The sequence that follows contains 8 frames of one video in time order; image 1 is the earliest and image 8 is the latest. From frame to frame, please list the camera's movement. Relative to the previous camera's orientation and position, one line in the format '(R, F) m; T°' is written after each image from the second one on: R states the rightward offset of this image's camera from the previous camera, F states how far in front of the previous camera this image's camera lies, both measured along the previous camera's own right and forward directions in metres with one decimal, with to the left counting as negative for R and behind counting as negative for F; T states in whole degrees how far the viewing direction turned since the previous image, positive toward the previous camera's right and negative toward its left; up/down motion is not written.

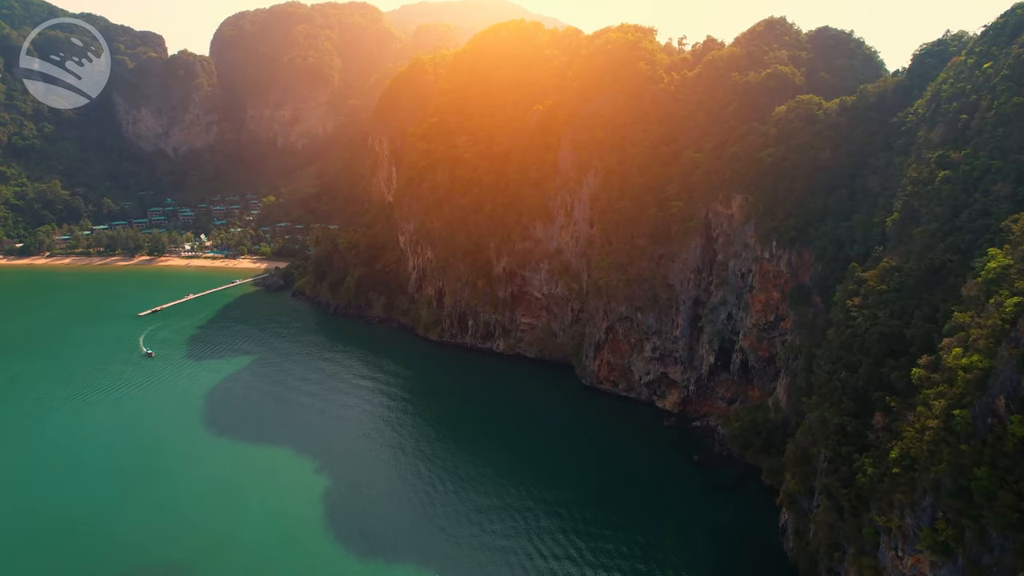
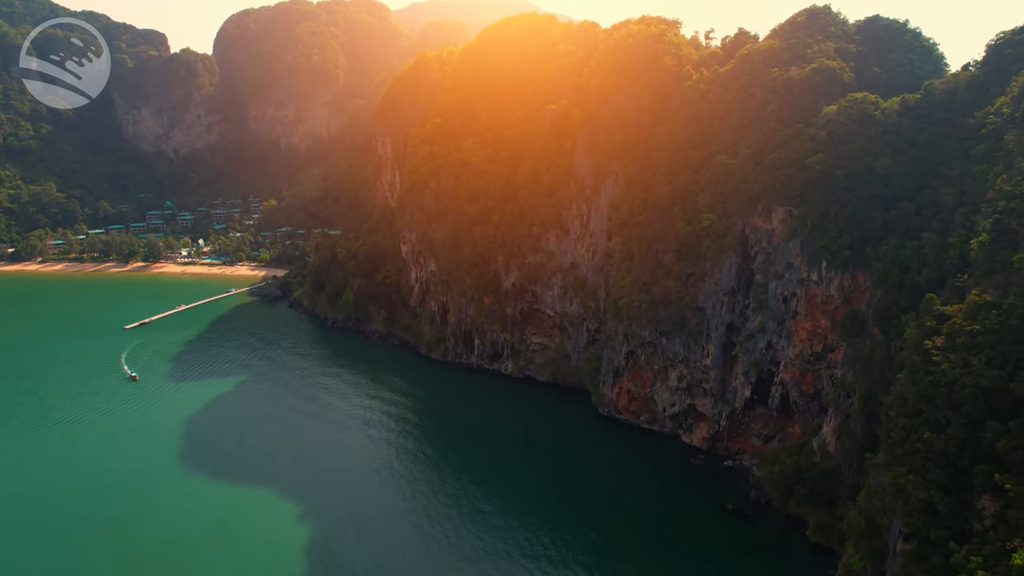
(+0.1, +4.6) m; -1°
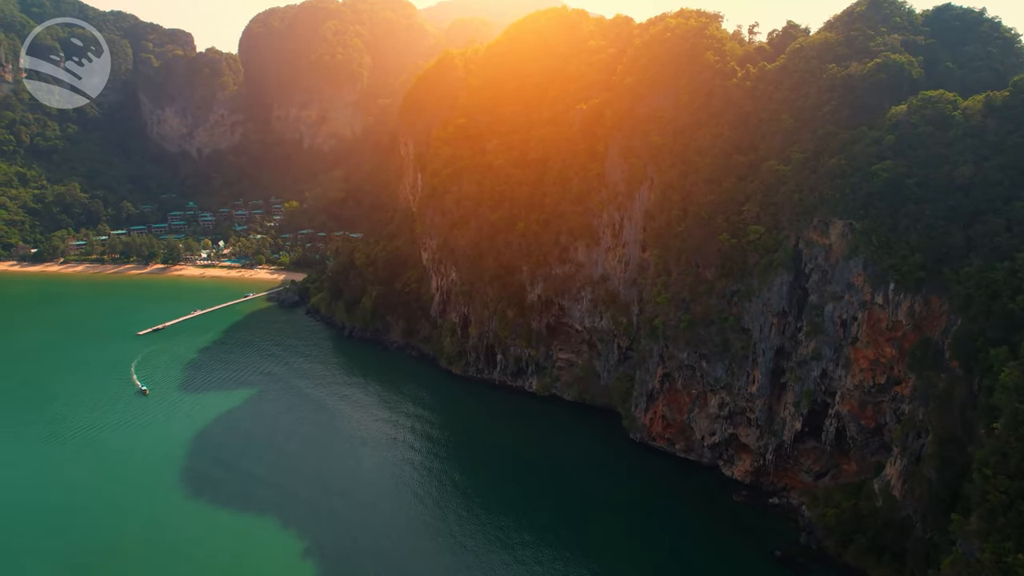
(-0.1, +3.1) m; -2°
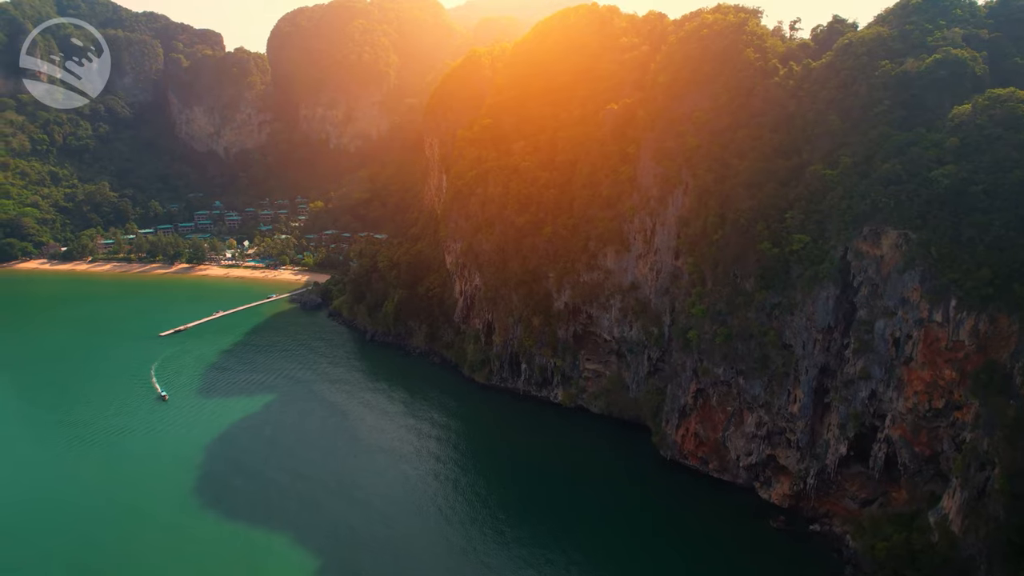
(-0.1, +1.6) m; -2°
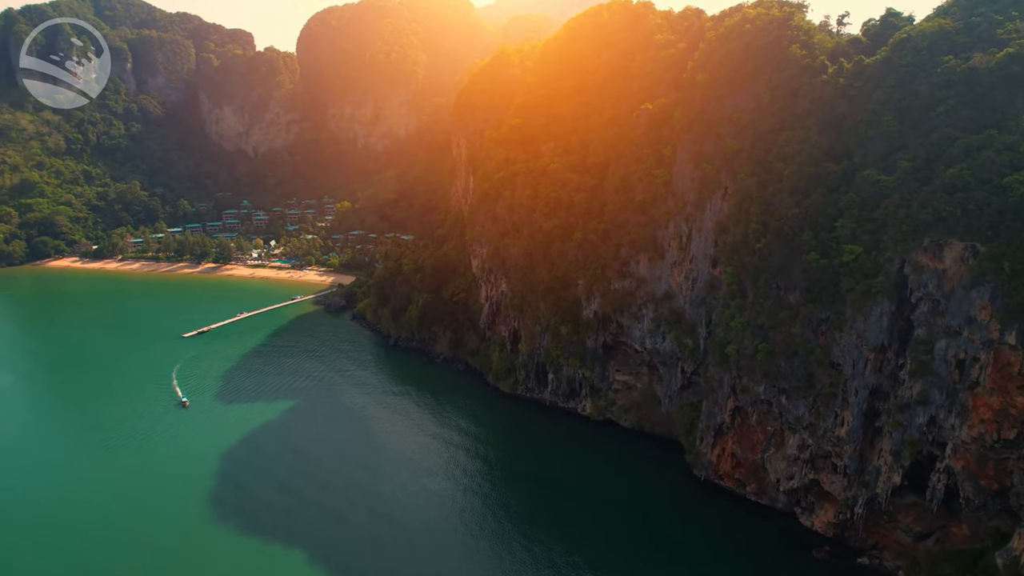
(-0.1, +1.7) m; -2°
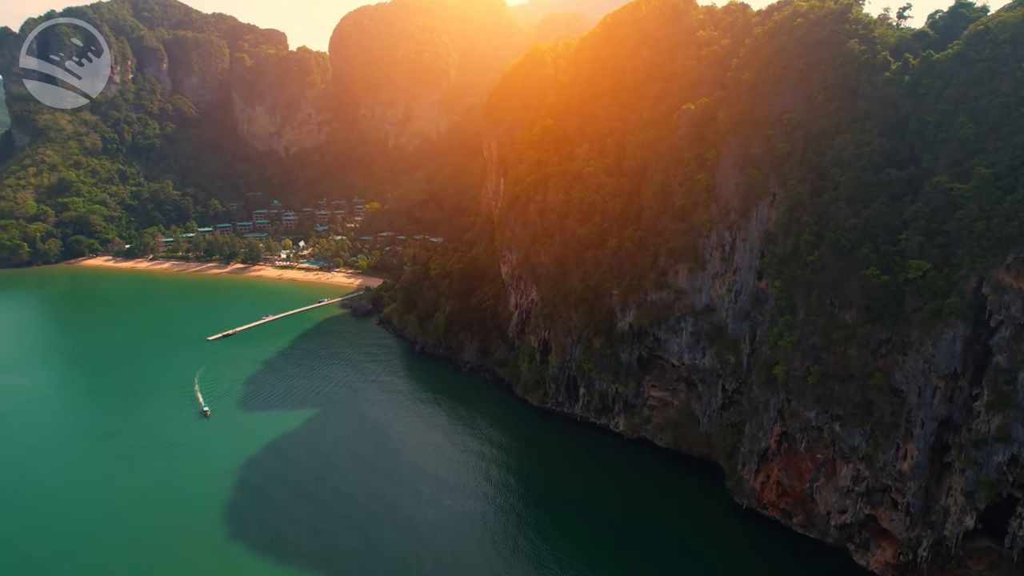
(-0.1, +2.0) m; -3°
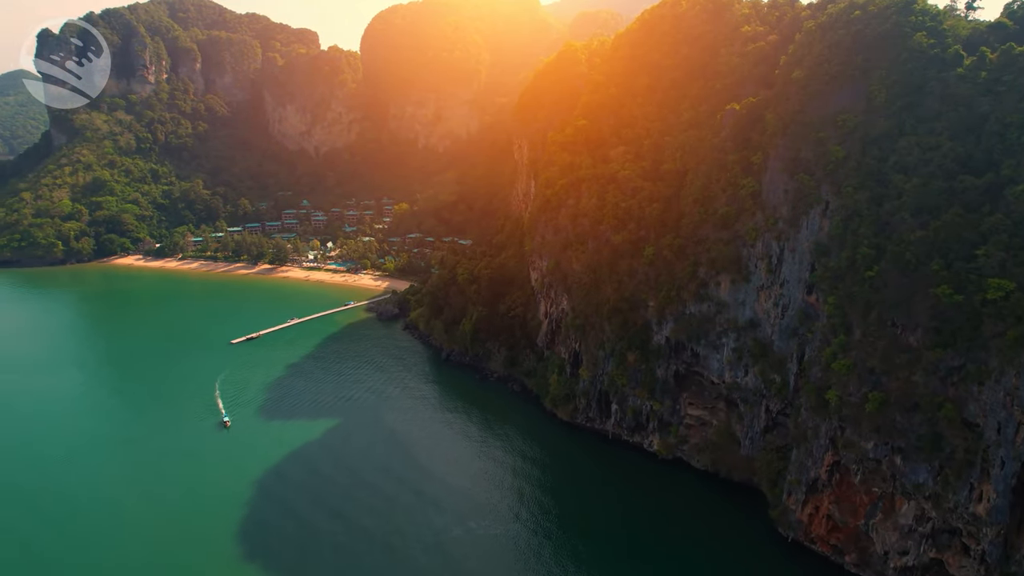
(-0.1, +2.1) m; -3°
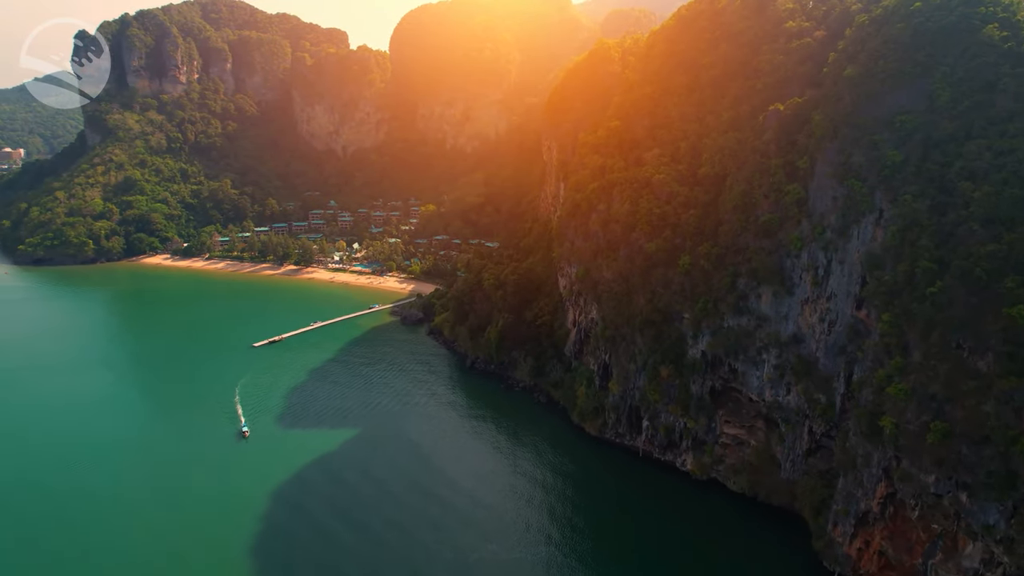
(-0.1, +1.8) m; -3°
